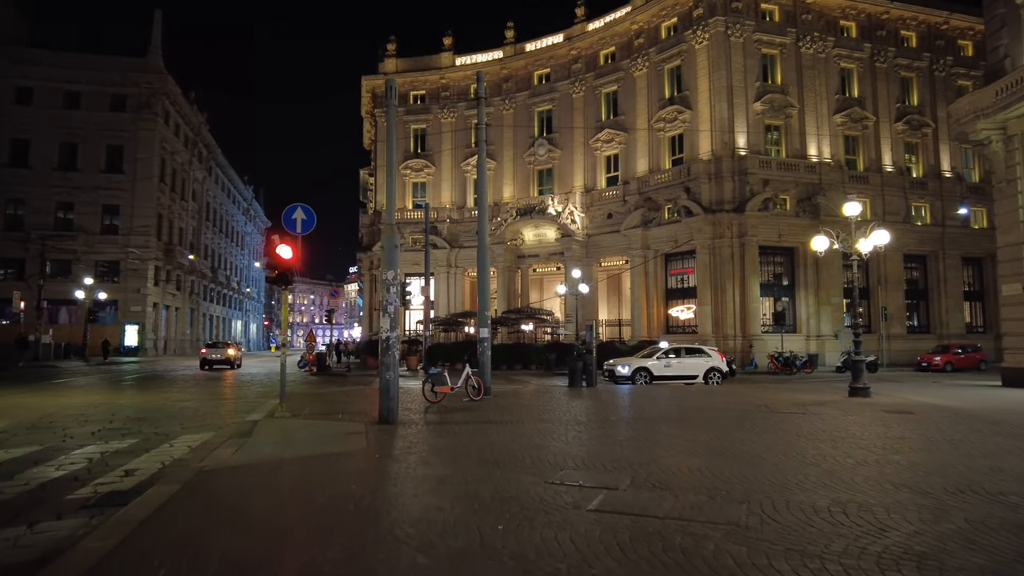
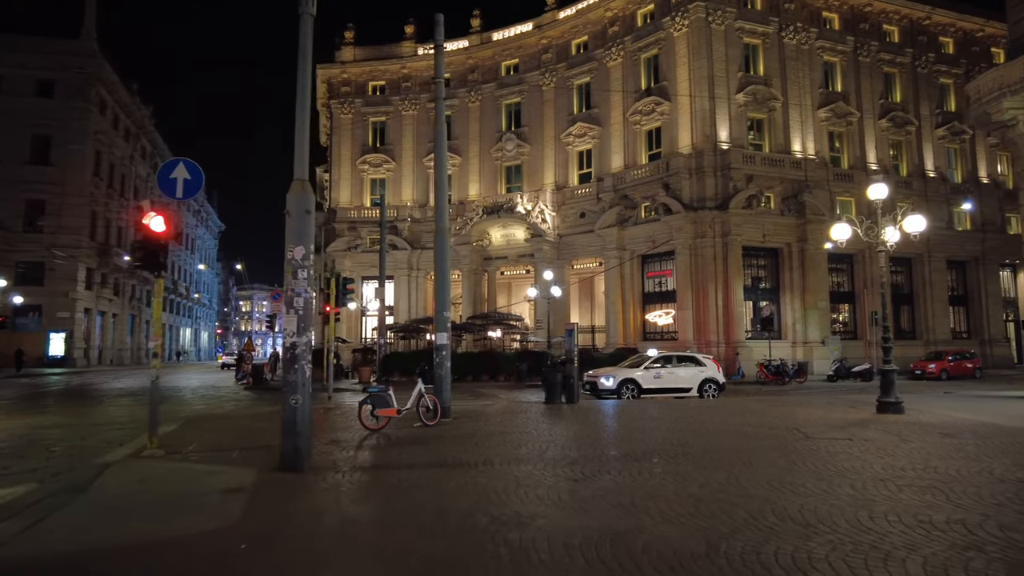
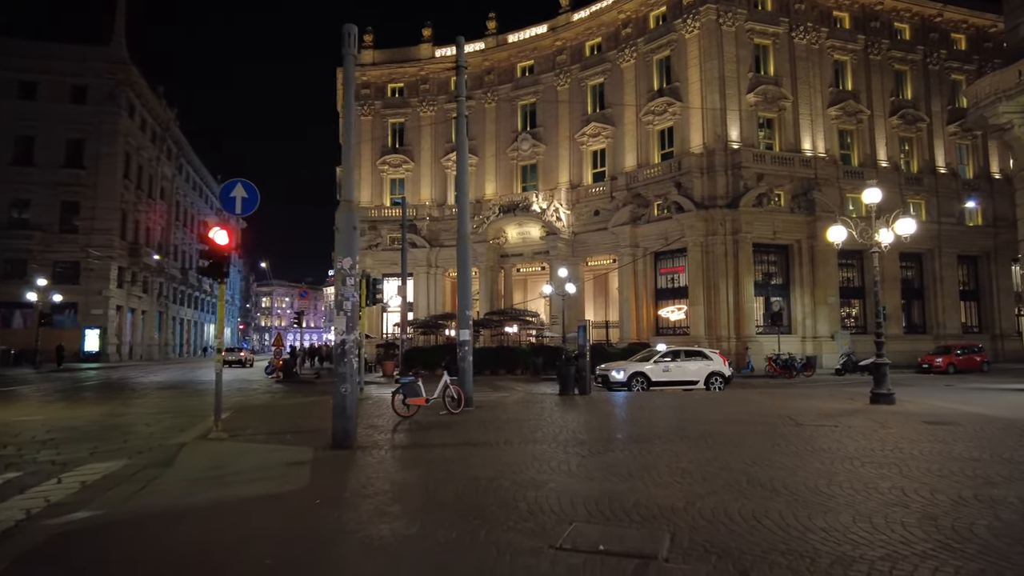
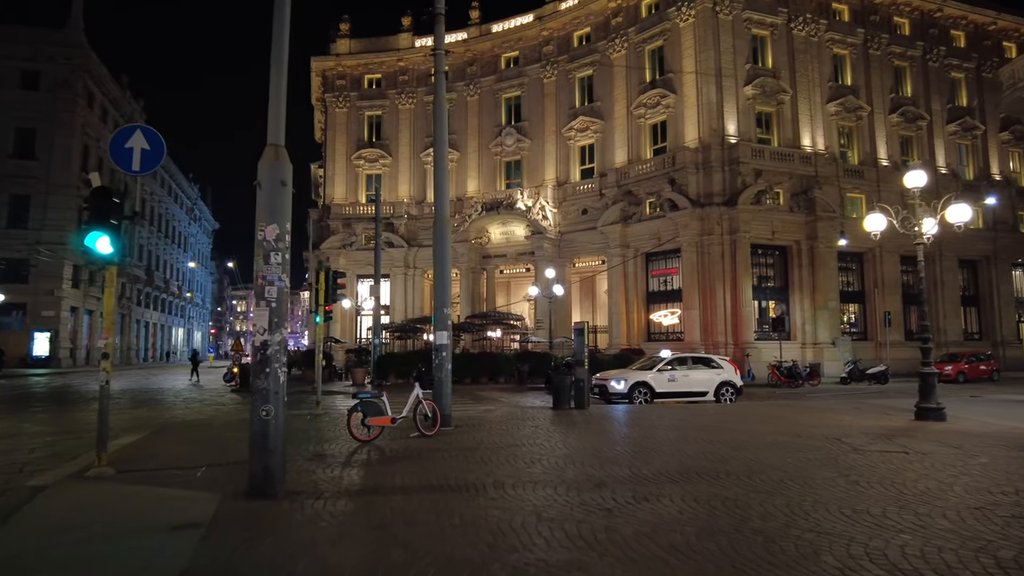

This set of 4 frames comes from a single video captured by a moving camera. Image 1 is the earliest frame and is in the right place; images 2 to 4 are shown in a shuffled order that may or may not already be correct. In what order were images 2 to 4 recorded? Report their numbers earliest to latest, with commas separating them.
3, 2, 4
